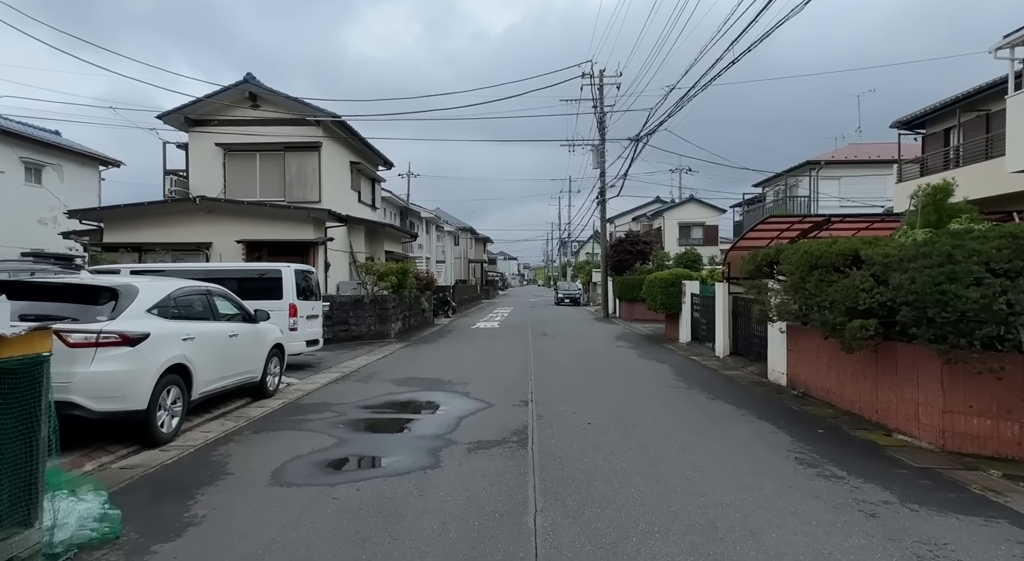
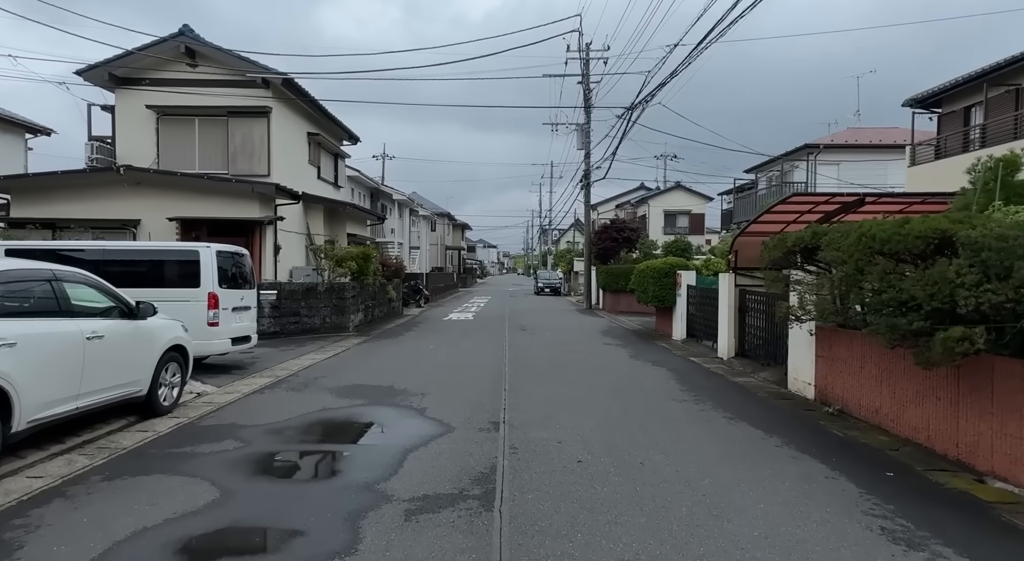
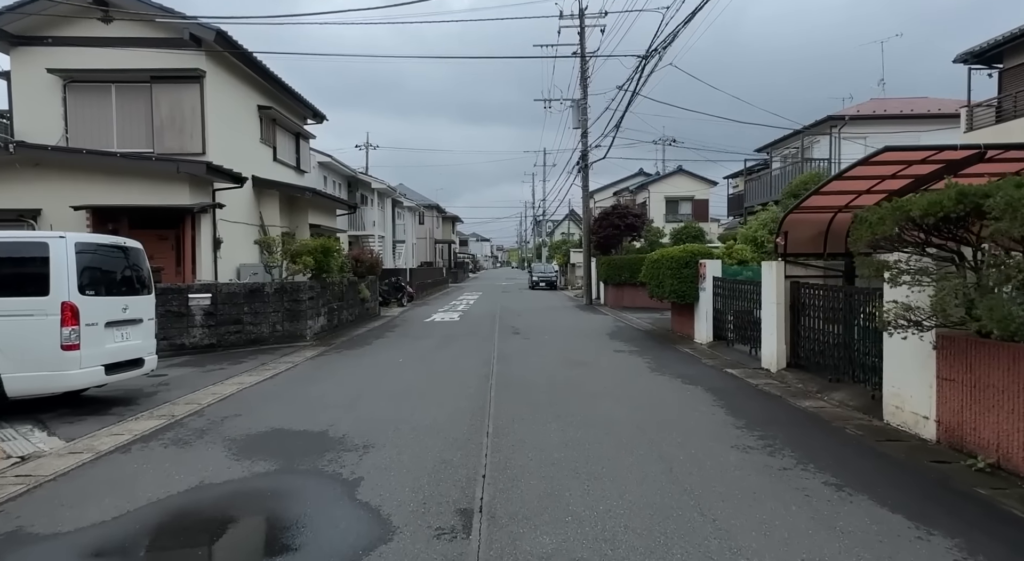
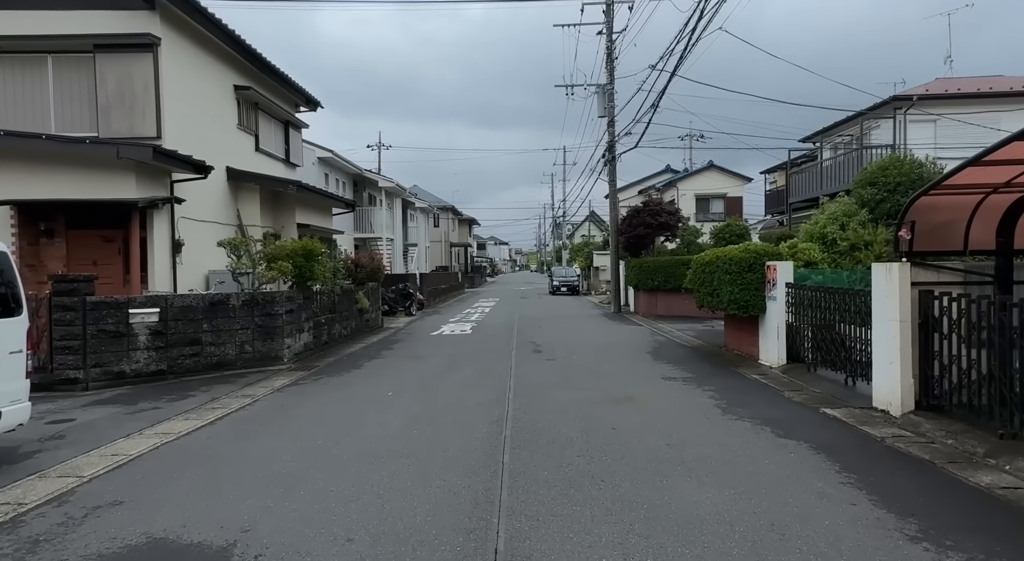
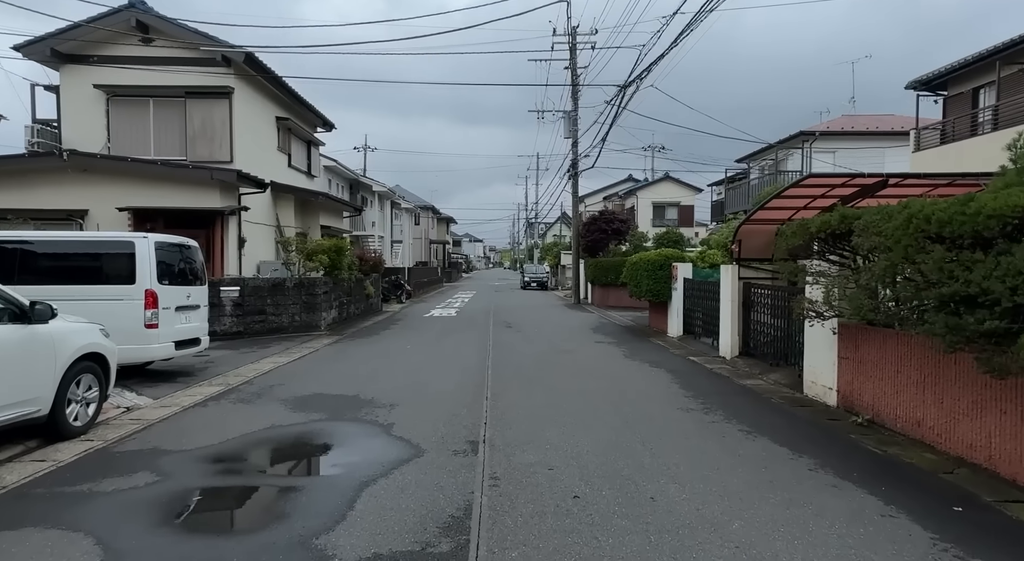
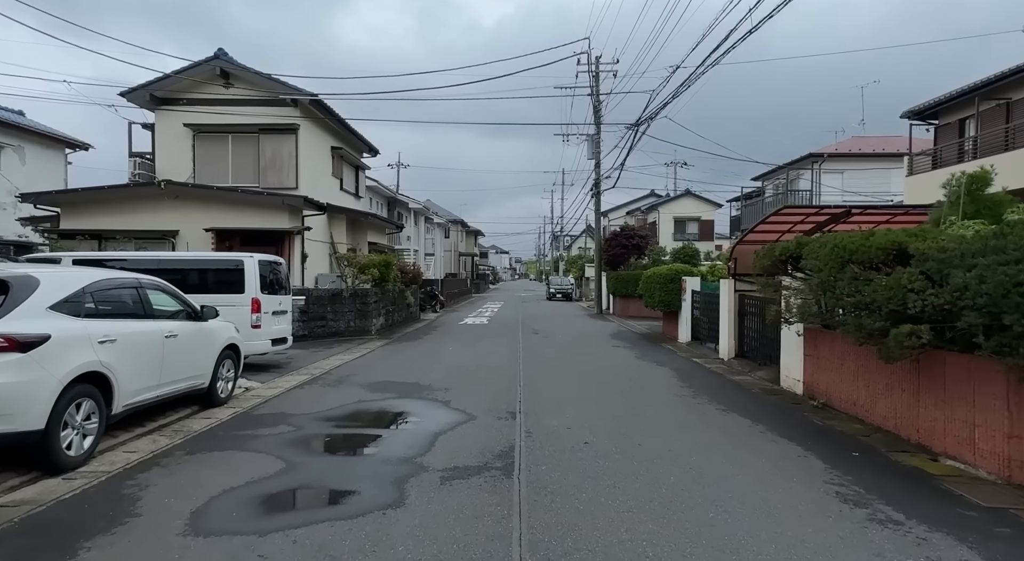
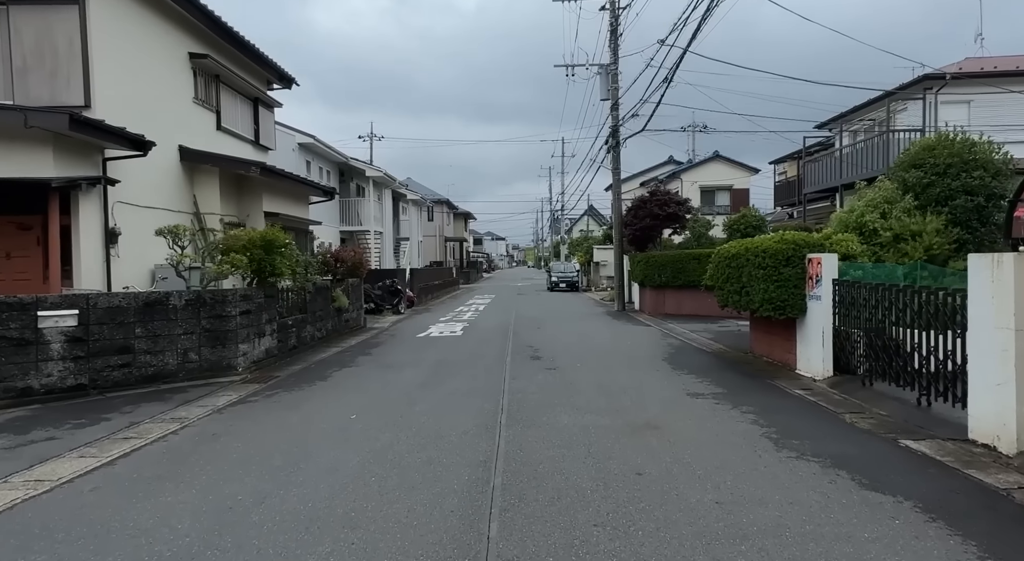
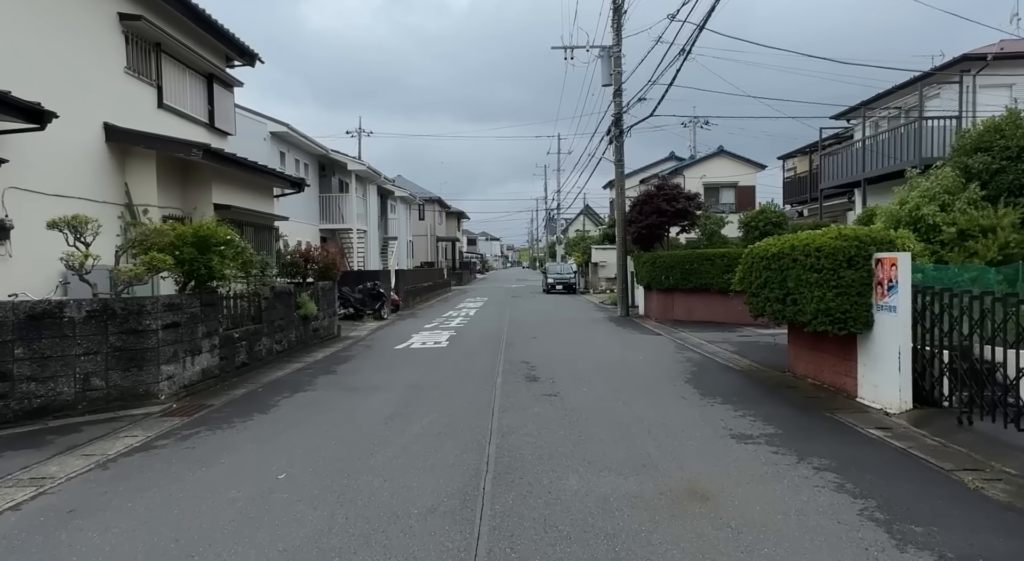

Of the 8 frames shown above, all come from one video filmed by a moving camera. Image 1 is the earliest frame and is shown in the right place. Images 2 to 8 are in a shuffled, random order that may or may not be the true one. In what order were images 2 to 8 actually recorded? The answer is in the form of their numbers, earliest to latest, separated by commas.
6, 2, 5, 3, 4, 7, 8
